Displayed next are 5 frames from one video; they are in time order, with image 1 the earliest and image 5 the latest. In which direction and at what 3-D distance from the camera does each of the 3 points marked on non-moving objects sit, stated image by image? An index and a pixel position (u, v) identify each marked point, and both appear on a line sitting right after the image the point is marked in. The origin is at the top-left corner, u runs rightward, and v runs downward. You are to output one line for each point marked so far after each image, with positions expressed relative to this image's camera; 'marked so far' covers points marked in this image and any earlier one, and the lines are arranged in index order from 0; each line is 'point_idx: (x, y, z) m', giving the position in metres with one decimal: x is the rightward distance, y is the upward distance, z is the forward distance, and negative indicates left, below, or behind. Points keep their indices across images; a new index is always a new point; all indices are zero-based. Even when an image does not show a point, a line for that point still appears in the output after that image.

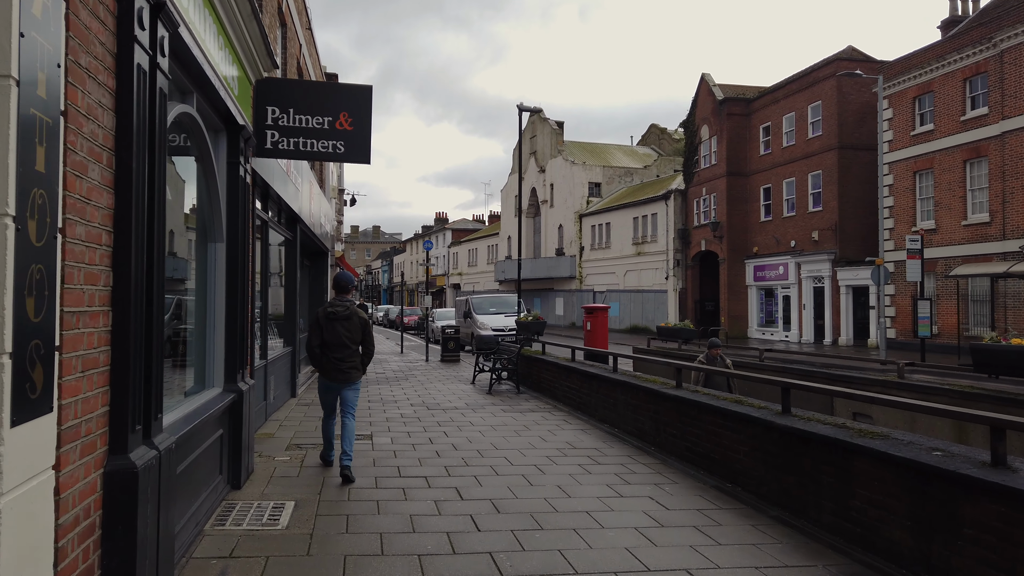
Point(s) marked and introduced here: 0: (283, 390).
0: (-3.1, -1.4, +10.5) m
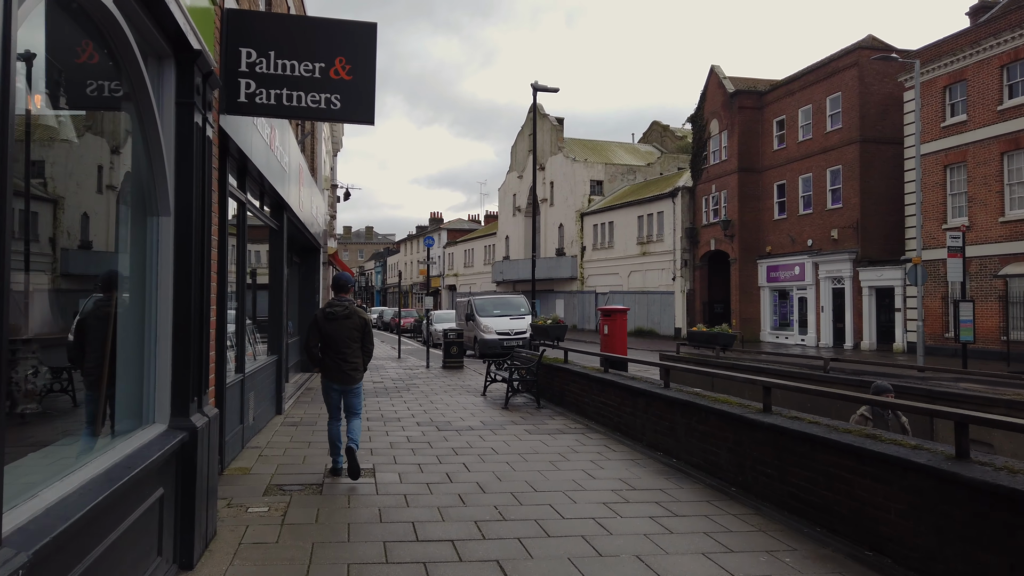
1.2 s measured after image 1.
0: (-2.8, -1.4, +8.8) m
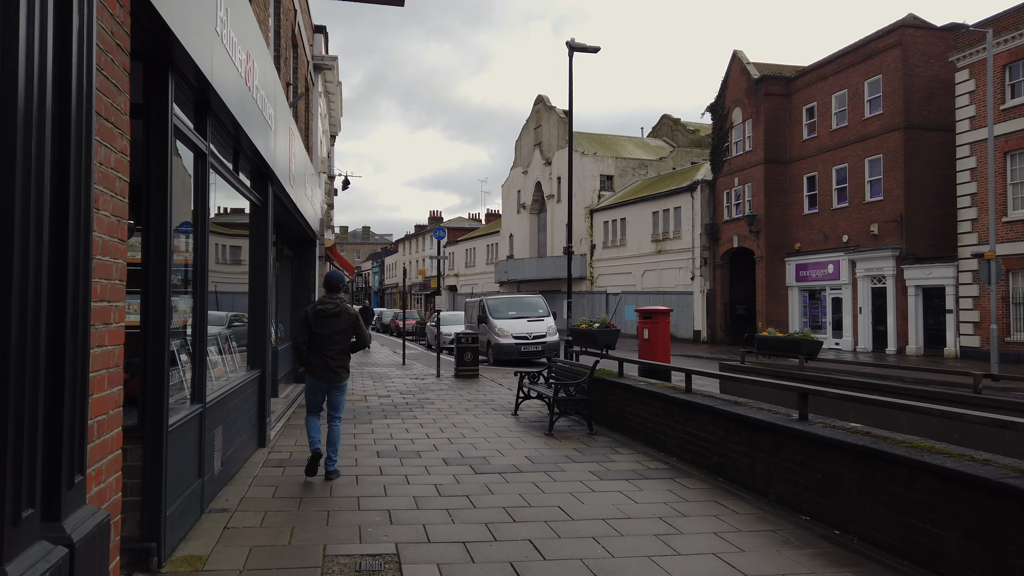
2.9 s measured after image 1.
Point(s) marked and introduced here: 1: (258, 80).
0: (-2.3, -1.3, +6.5) m
1: (-2.3, +1.9, +6.9) m
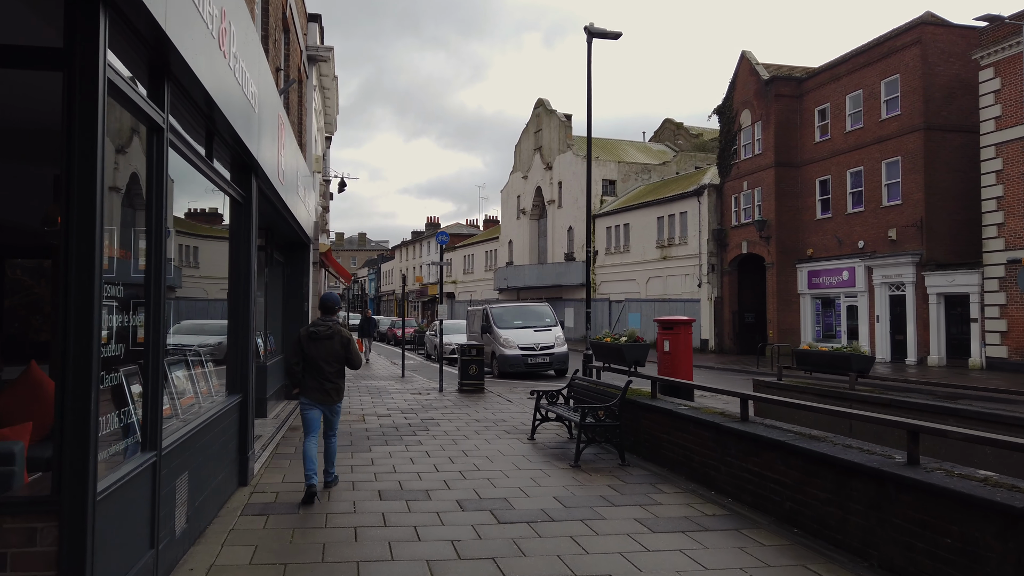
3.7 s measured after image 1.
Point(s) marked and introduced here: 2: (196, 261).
0: (-2.1, -1.4, +5.4) m
1: (-2.1, +1.8, +5.8) m
2: (-2.3, +0.2, +5.5) m
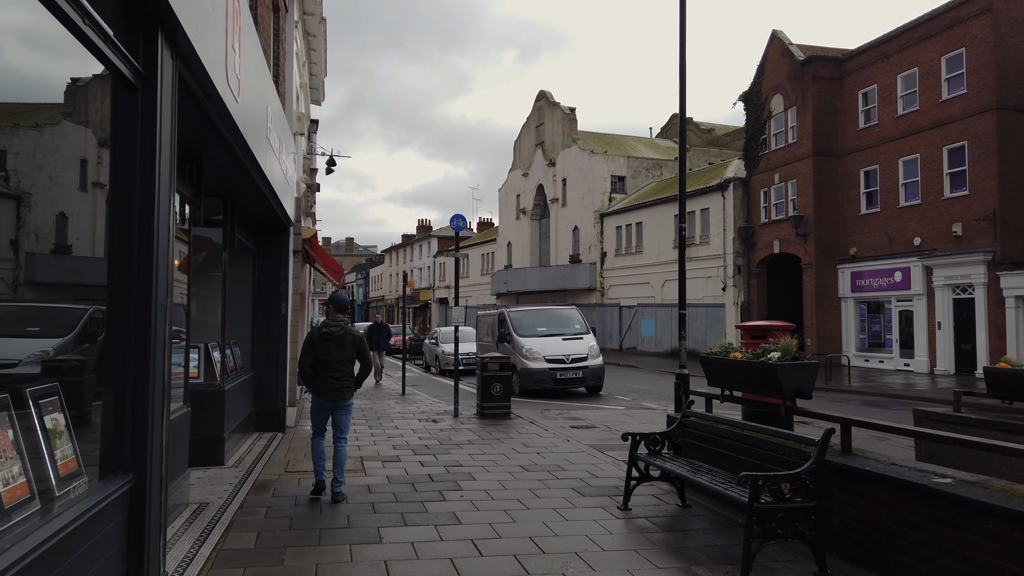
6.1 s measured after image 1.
0: (-1.4, -1.3, +2.1) m
1: (-1.4, +1.9, +2.6) m
2: (-1.6, +0.3, +2.2) m
